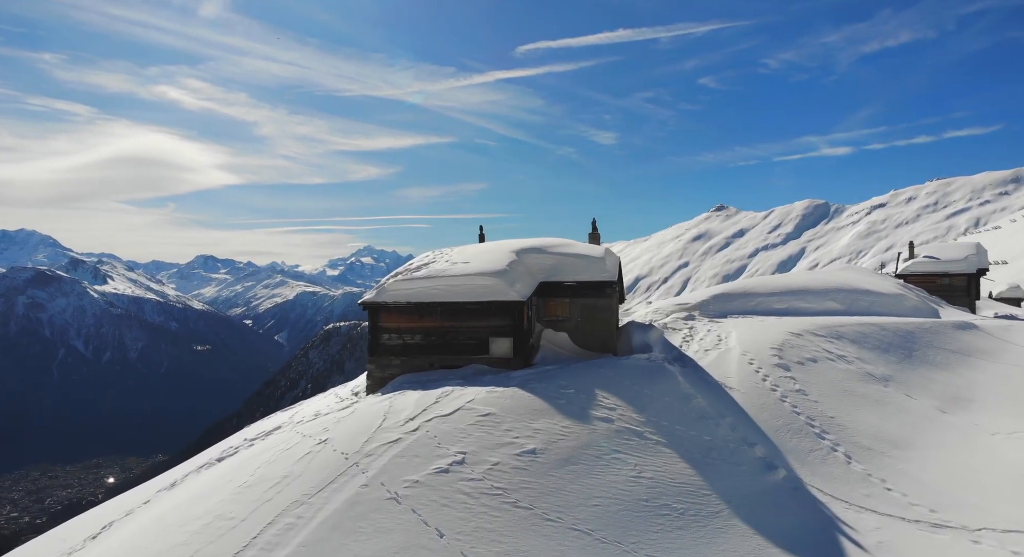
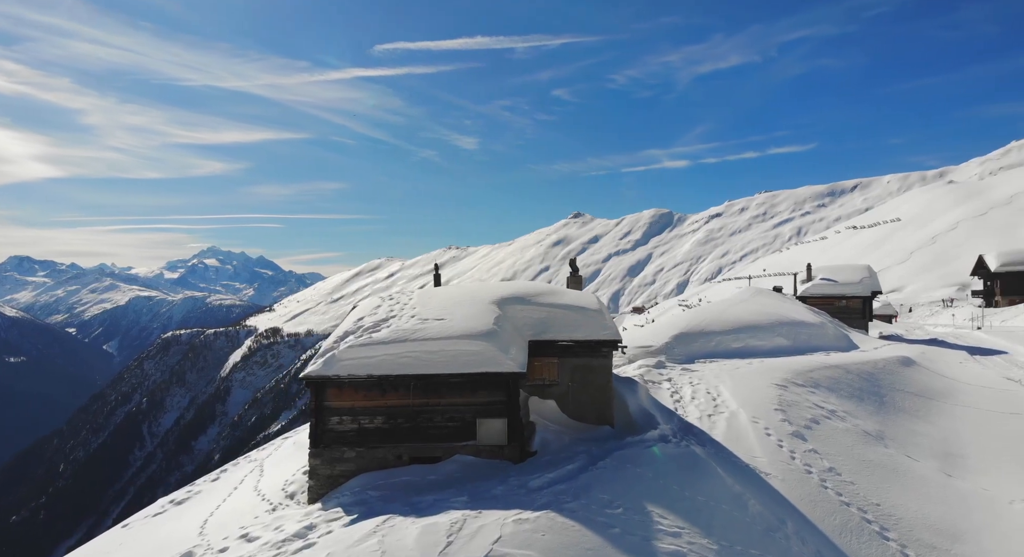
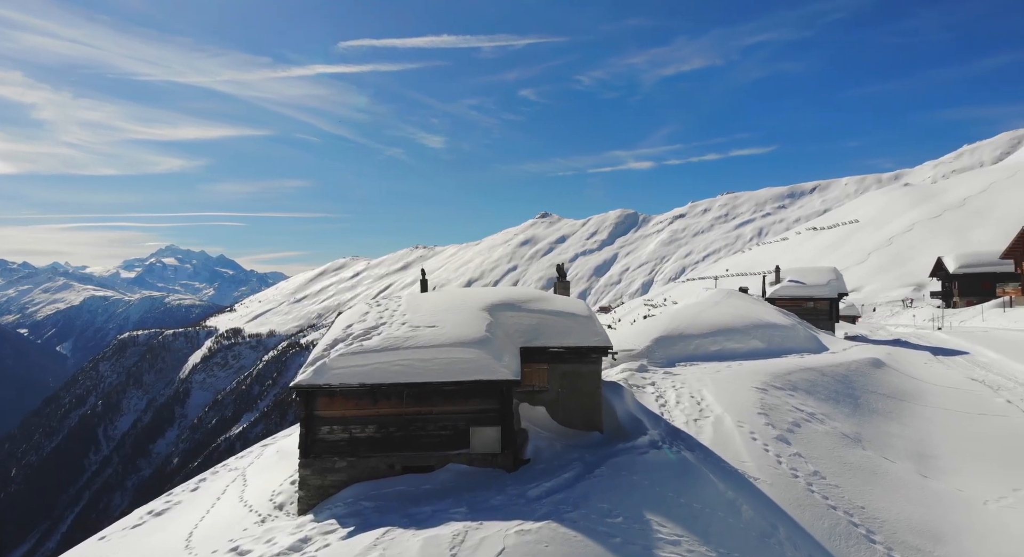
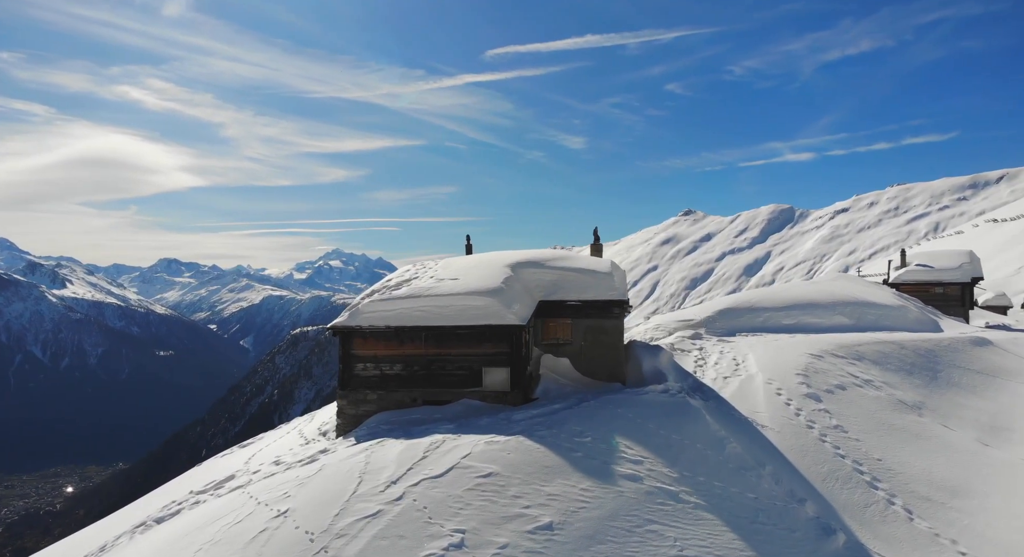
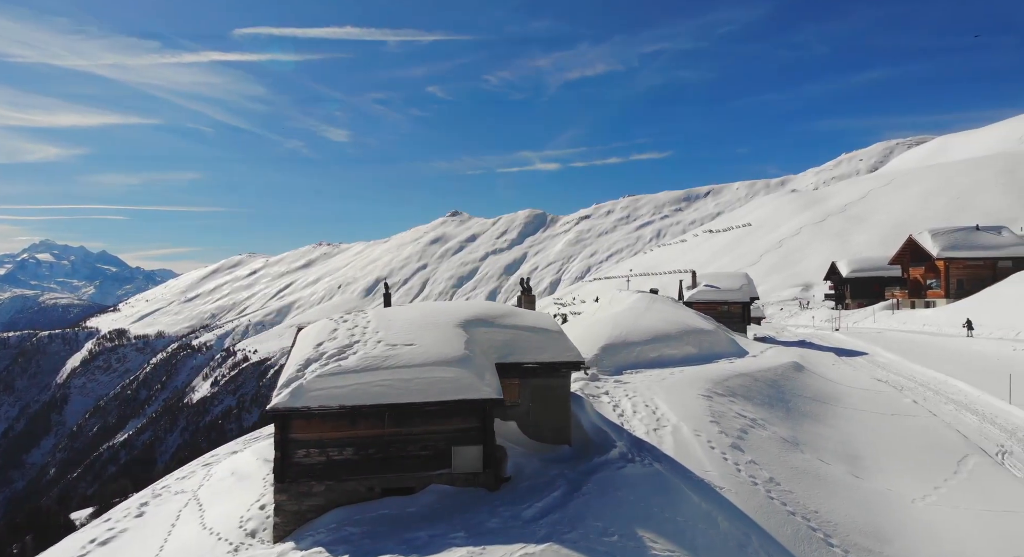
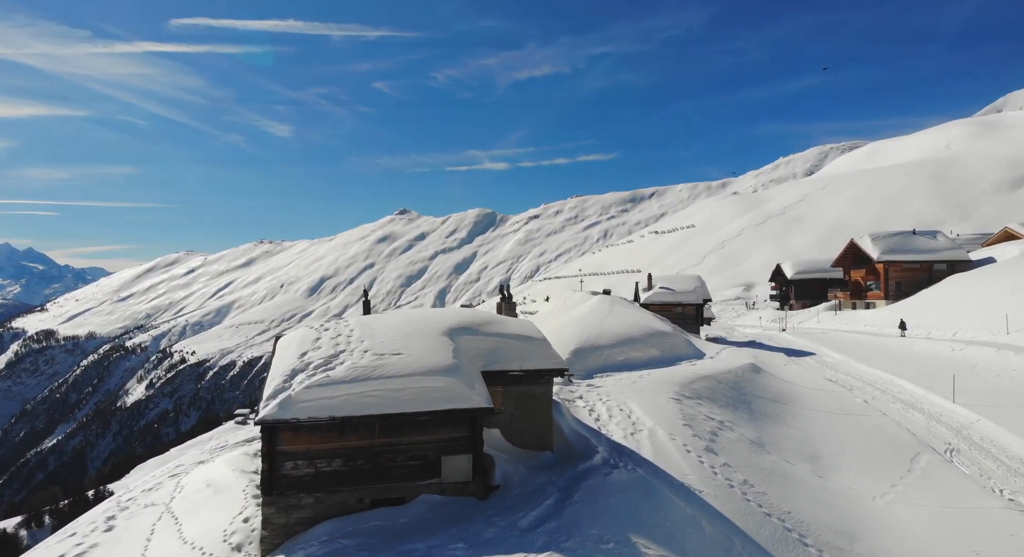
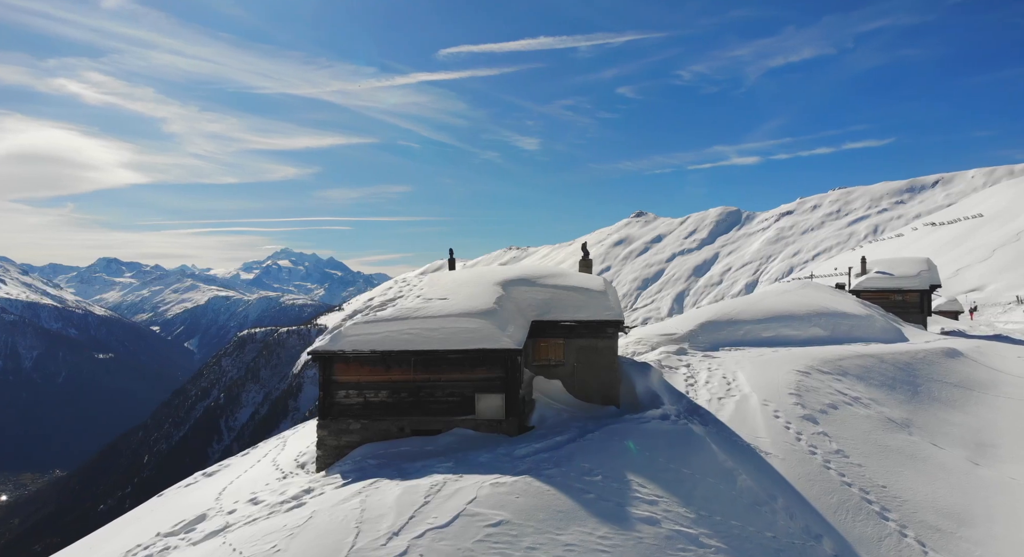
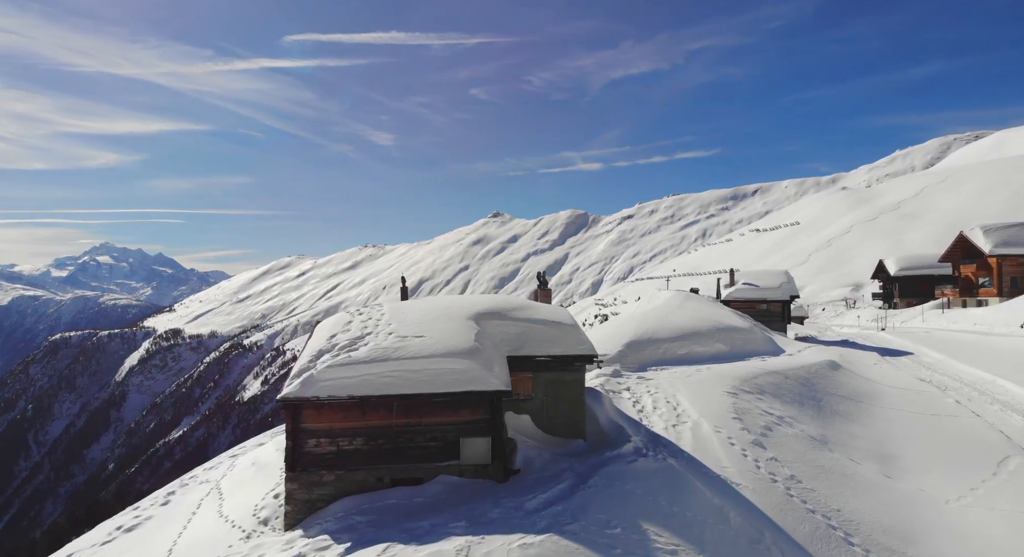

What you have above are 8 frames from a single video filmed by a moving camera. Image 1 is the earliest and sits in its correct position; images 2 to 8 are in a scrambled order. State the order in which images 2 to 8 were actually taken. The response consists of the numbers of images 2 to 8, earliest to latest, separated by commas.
4, 7, 2, 3, 8, 5, 6
